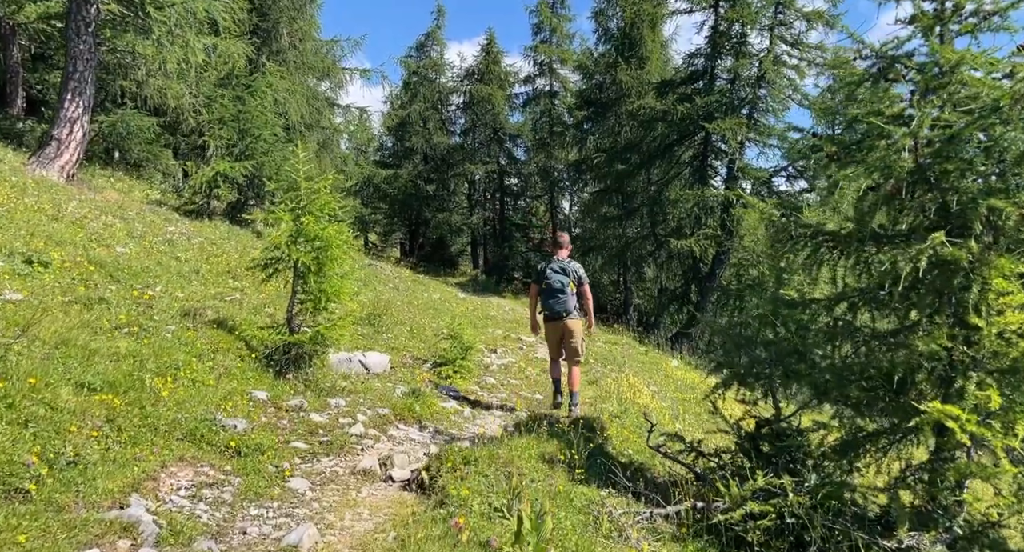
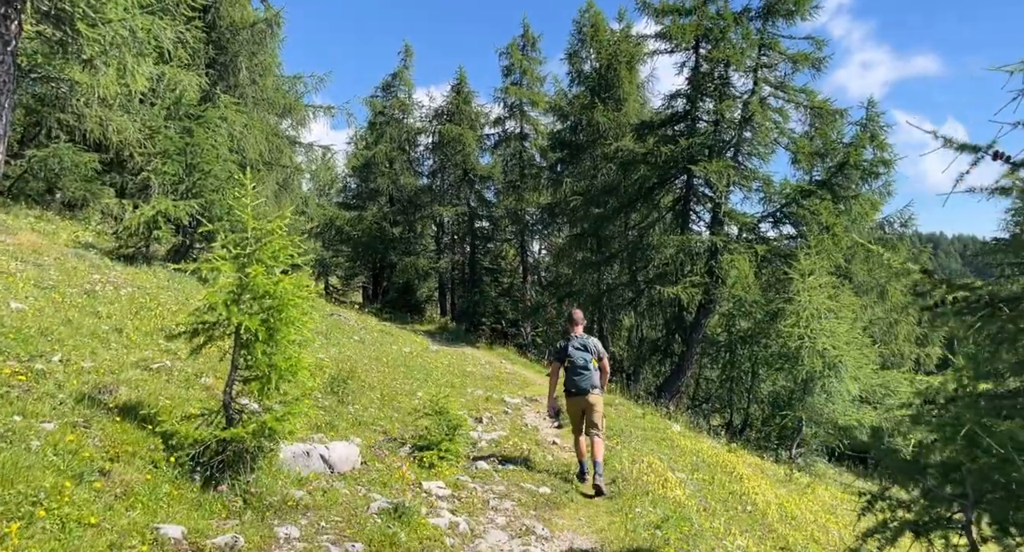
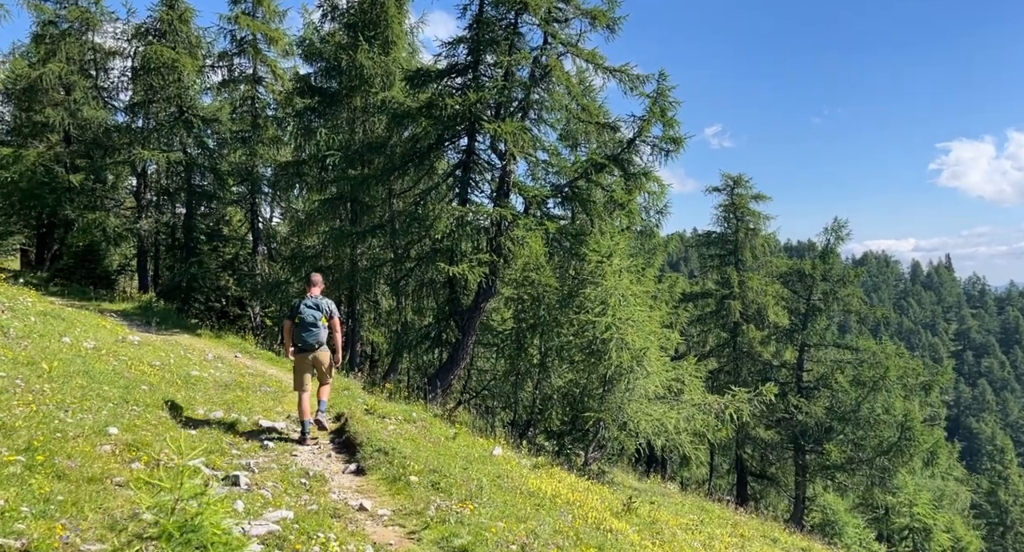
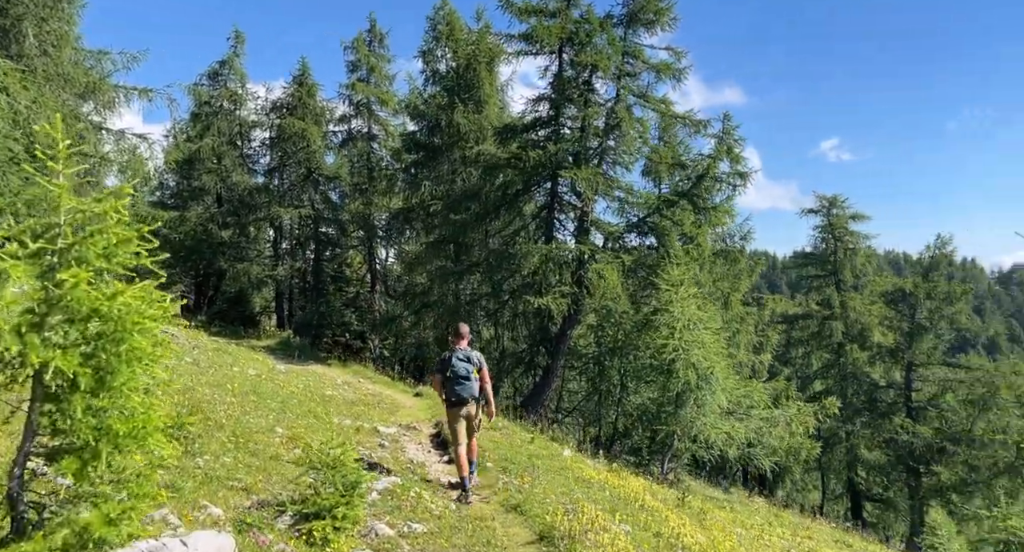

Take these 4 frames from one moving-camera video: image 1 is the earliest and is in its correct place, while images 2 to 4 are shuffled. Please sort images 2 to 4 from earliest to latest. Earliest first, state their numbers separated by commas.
2, 4, 3
